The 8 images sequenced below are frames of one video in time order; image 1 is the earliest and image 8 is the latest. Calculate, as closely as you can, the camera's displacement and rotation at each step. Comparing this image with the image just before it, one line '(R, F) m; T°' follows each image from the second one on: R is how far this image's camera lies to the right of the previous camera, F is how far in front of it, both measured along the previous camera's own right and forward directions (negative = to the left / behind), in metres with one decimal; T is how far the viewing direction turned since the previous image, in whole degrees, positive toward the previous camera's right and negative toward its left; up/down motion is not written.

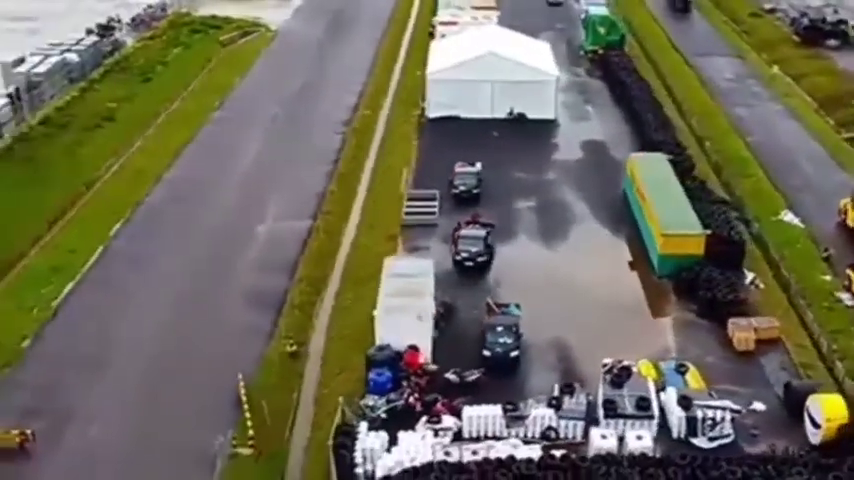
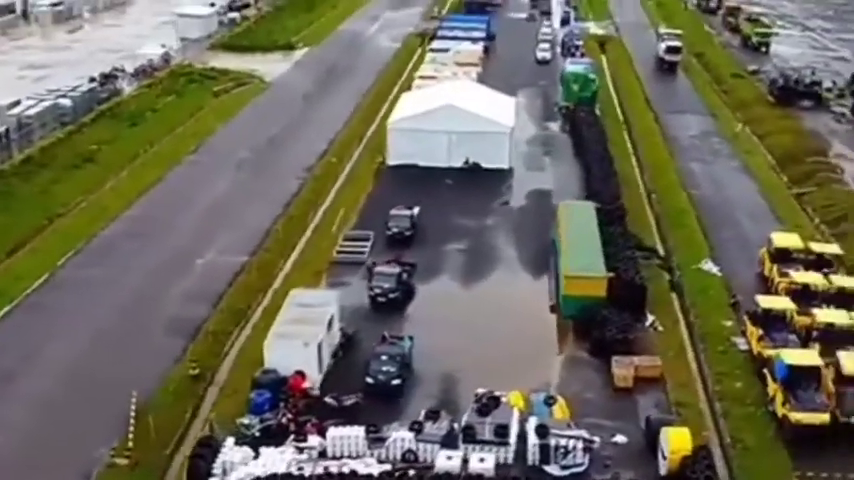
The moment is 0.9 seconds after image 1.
(+2.9, -0.8) m; -3°
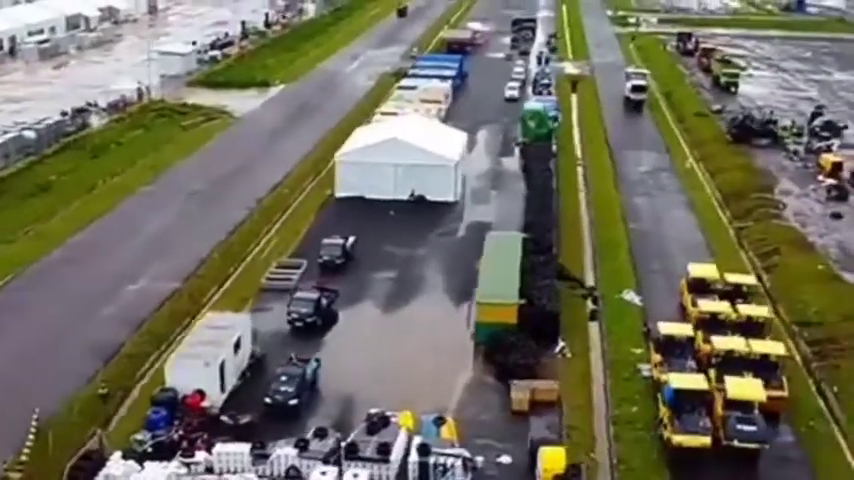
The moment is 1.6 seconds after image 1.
(+2.1, -0.4) m; -1°
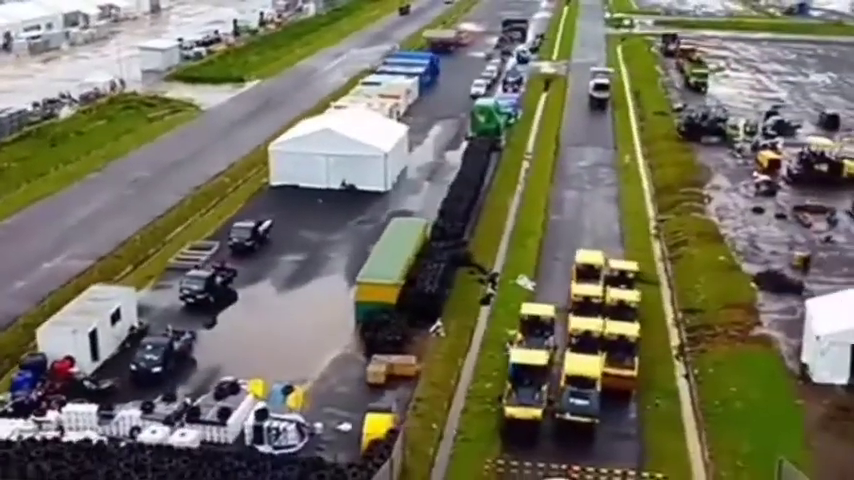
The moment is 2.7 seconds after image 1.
(+3.3, -0.5) m; -2°
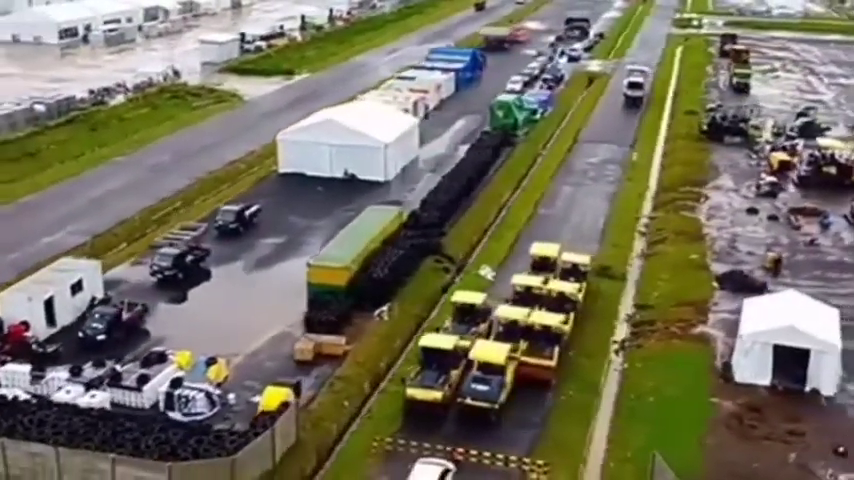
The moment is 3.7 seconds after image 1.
(+3.3, -0.2) m; -6°
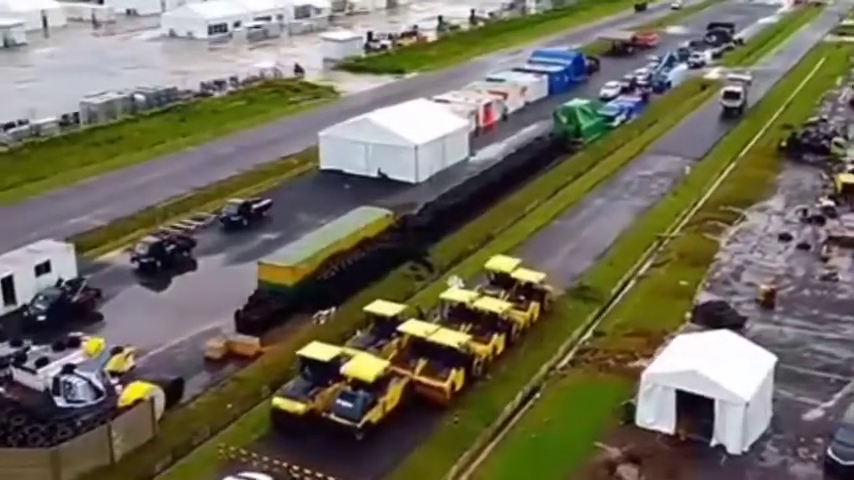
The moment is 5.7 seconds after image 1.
(+5.1, +1.5) m; -12°
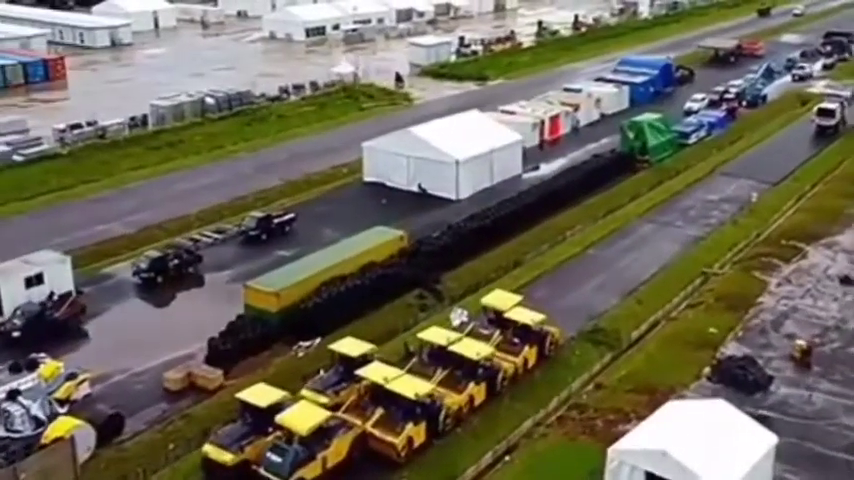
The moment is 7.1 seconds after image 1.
(+2.5, +2.0) m; -8°
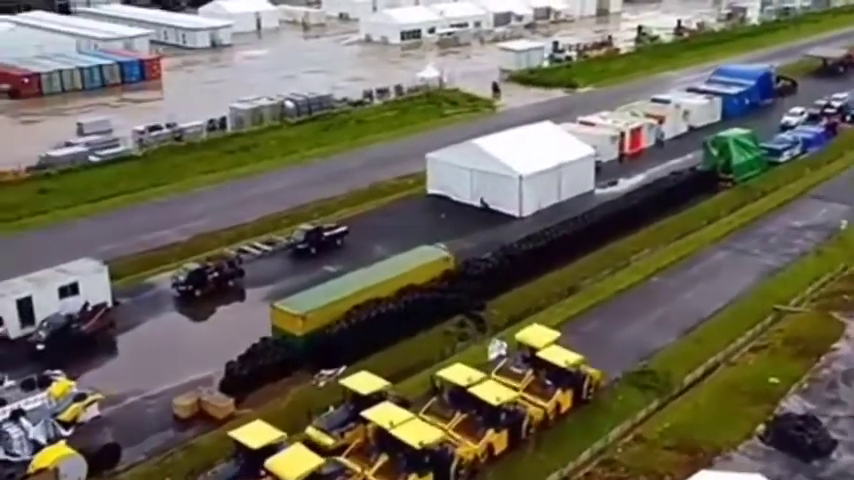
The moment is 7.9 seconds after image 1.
(+1.3, +1.4) m; -7°
